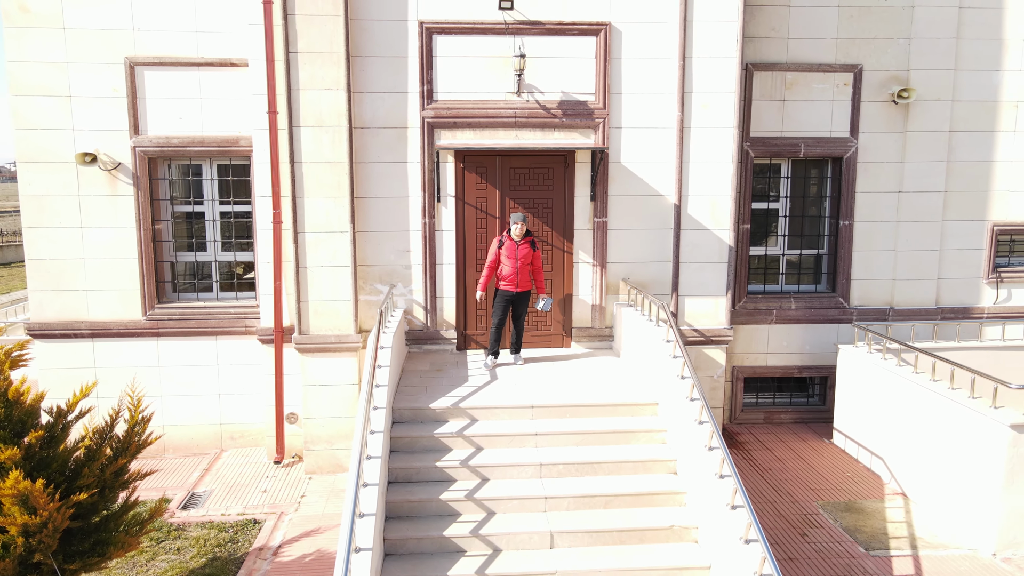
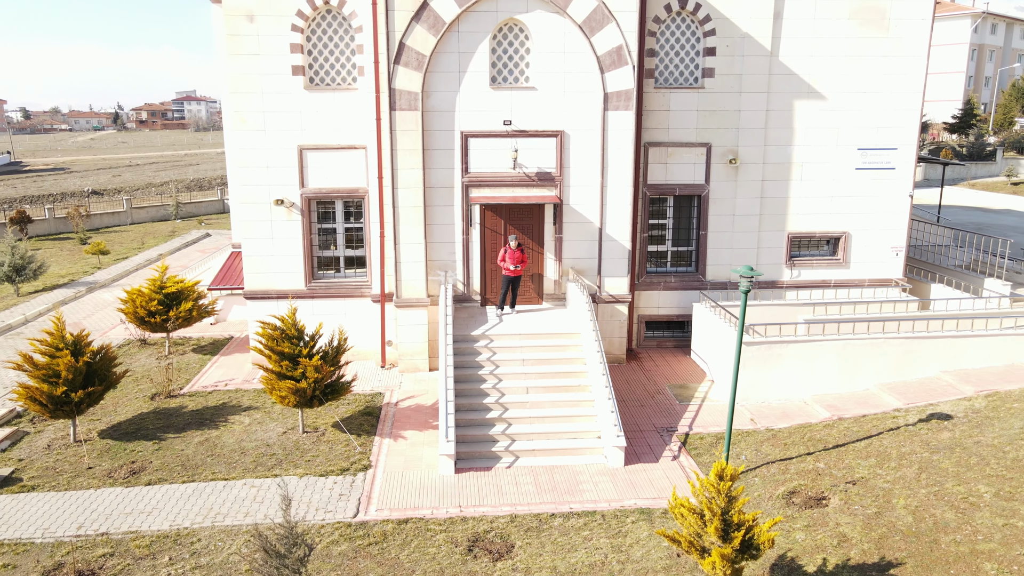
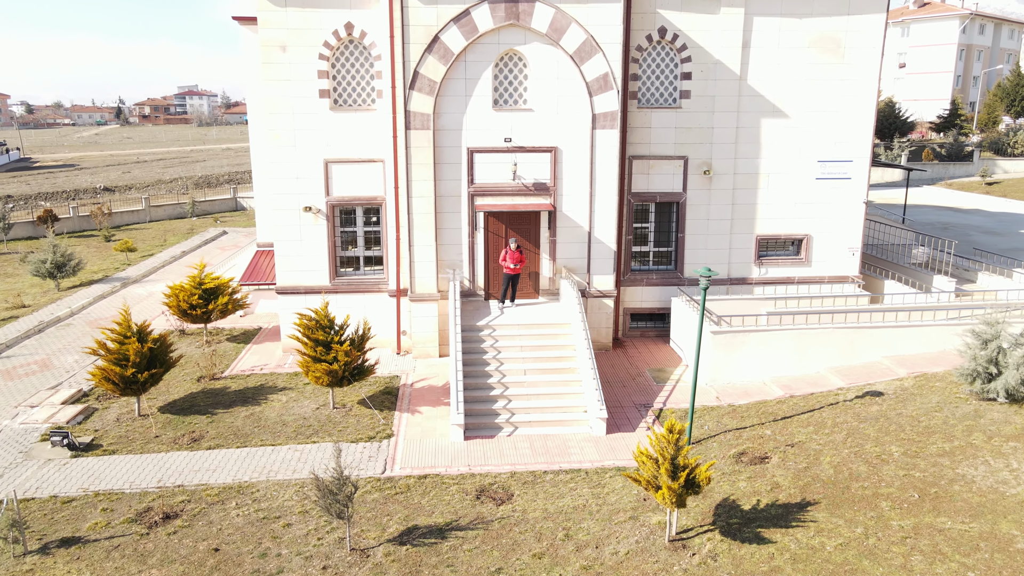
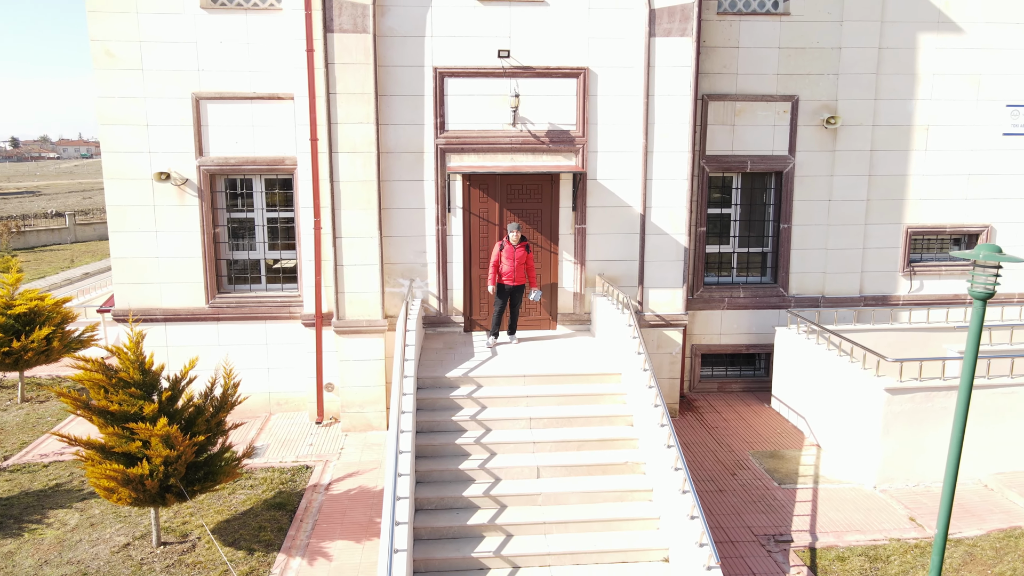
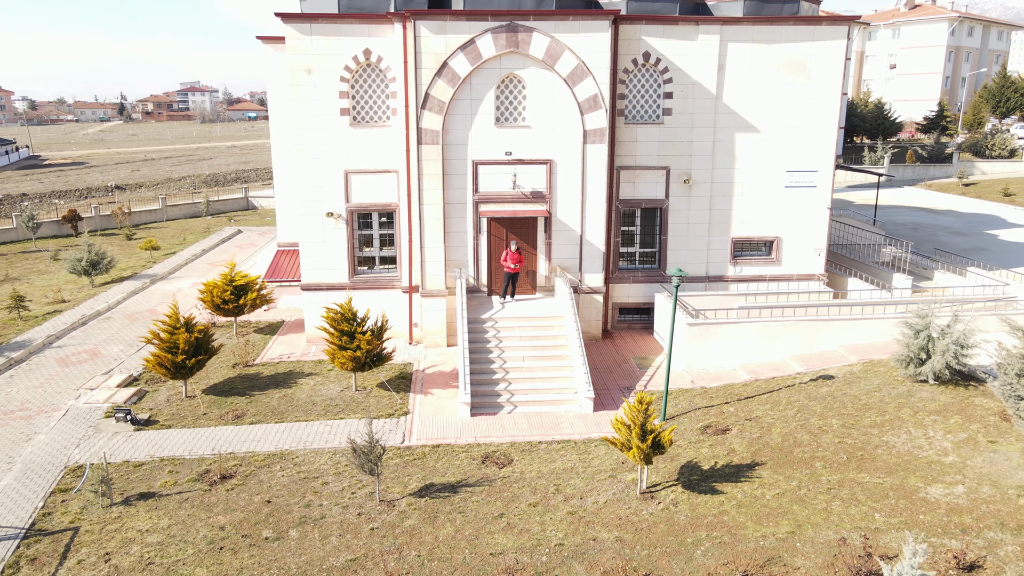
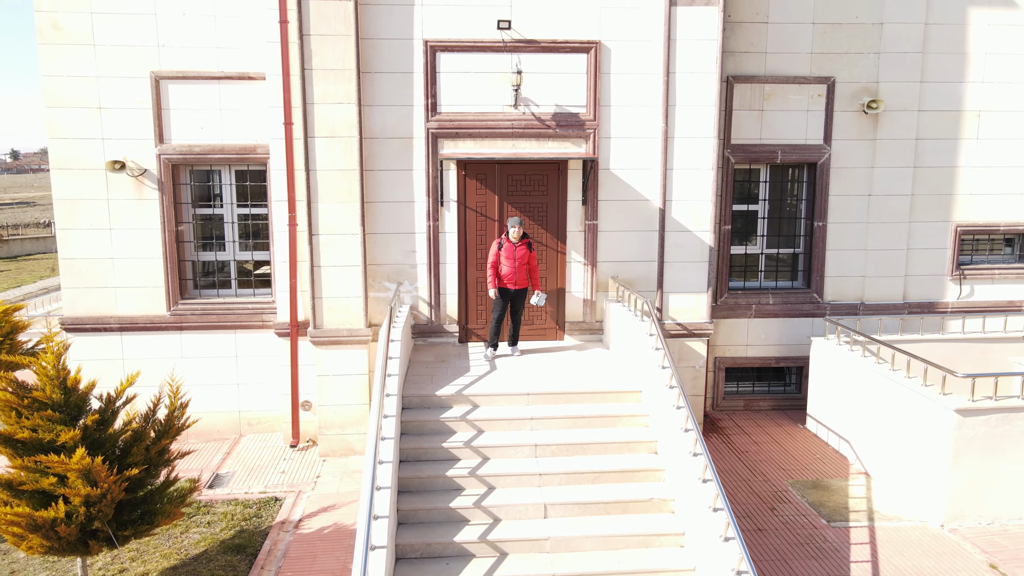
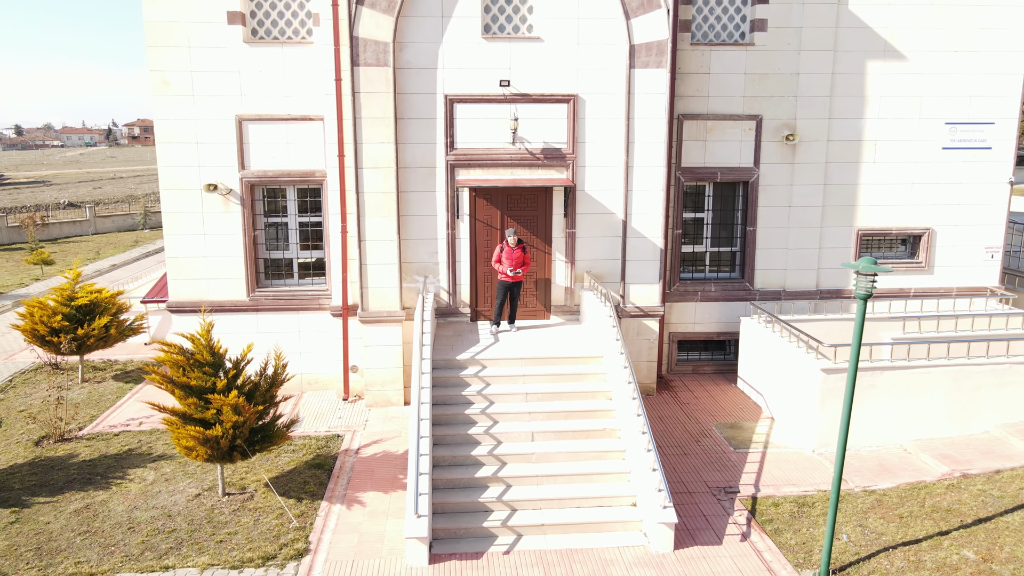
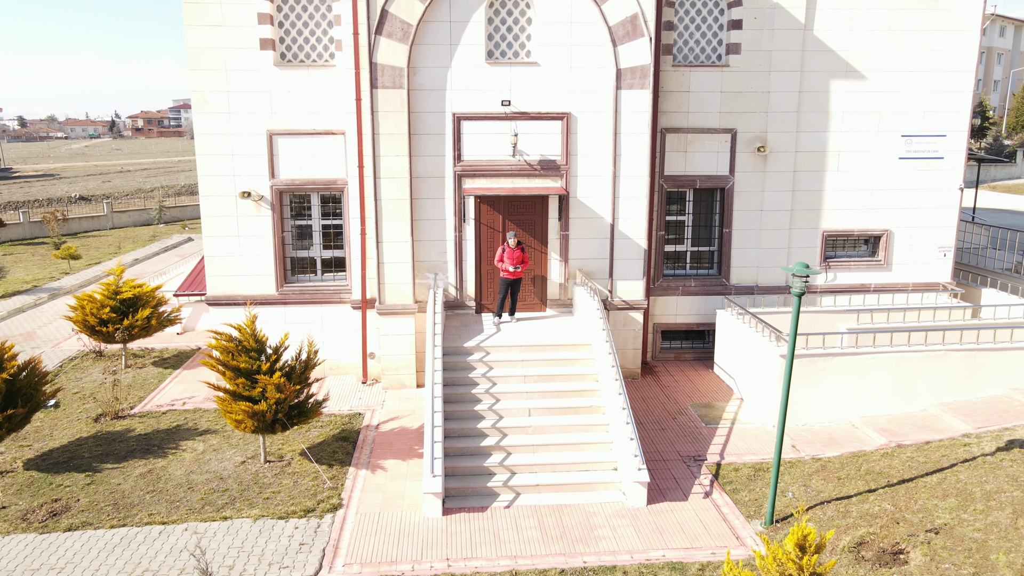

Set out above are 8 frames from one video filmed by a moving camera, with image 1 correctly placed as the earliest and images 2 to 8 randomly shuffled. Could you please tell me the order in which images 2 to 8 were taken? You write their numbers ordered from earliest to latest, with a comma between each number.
6, 4, 7, 8, 2, 3, 5
